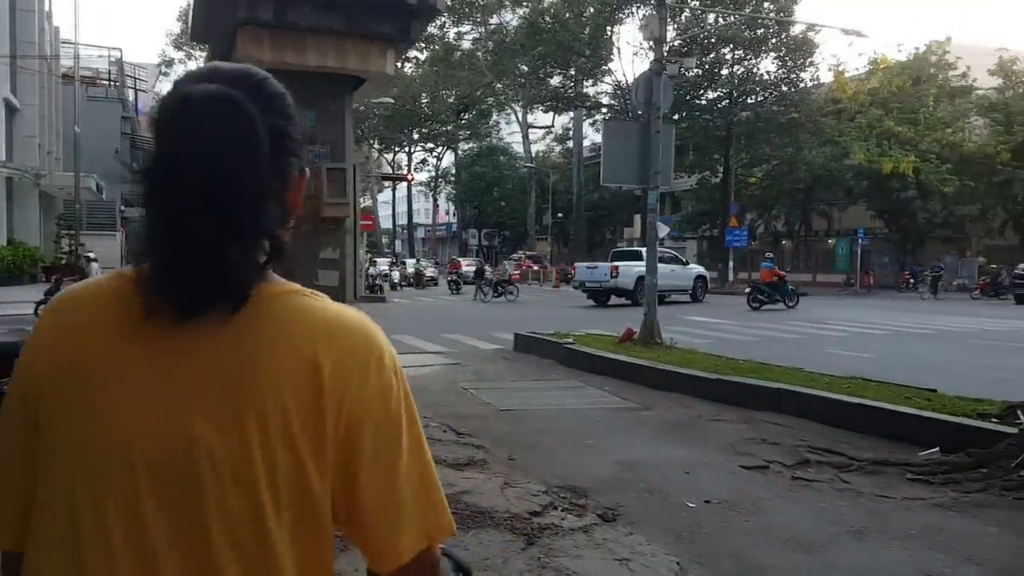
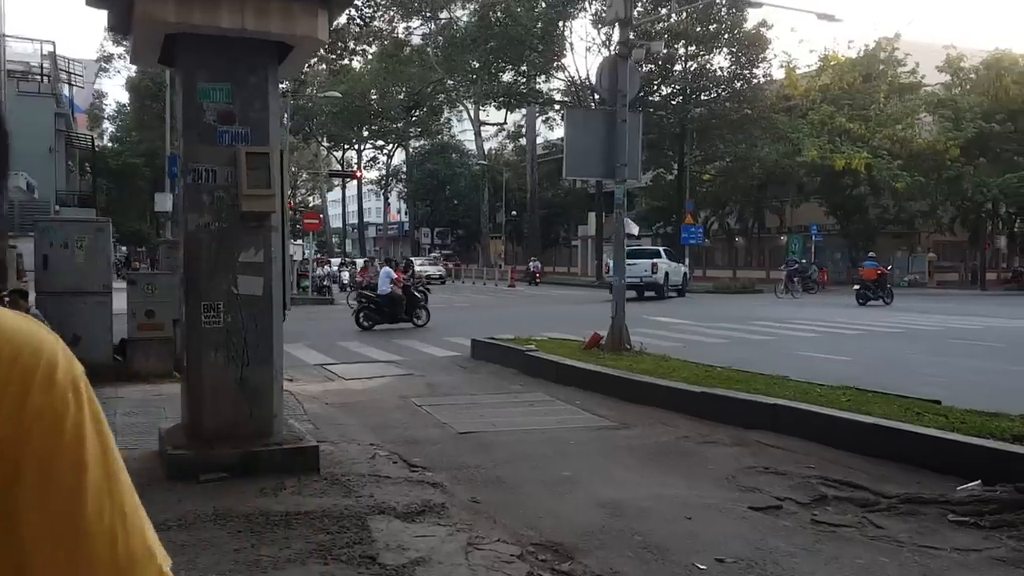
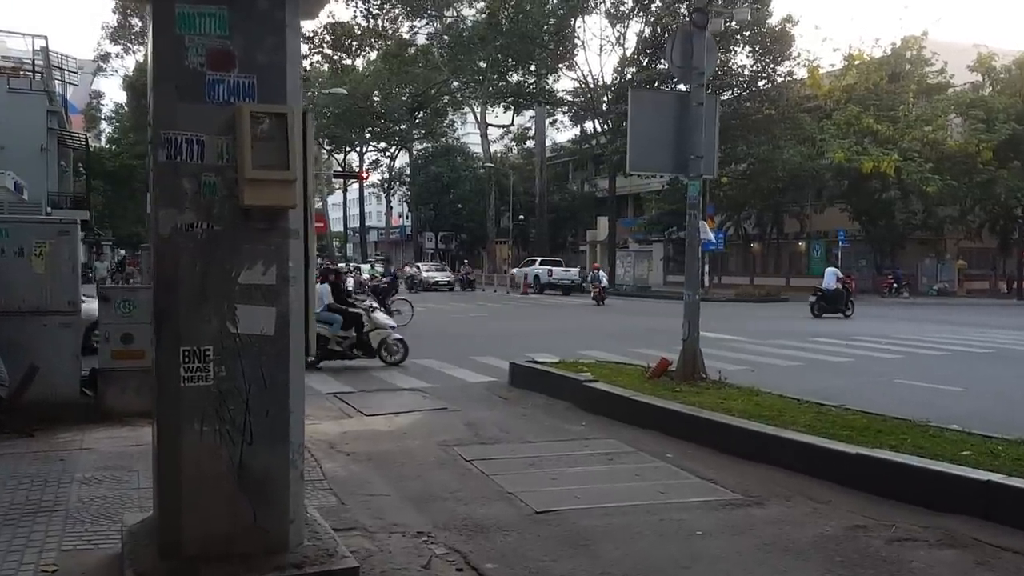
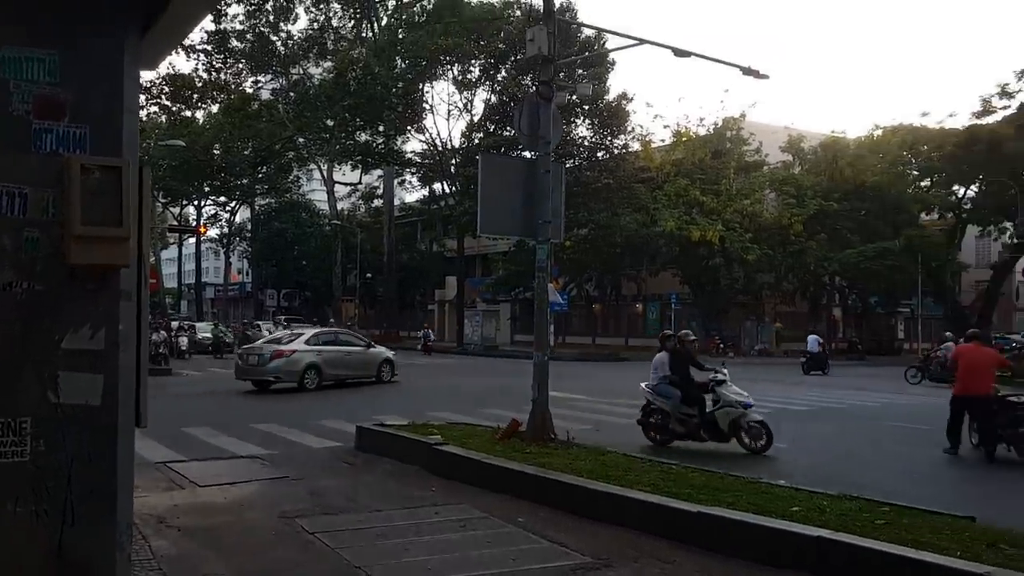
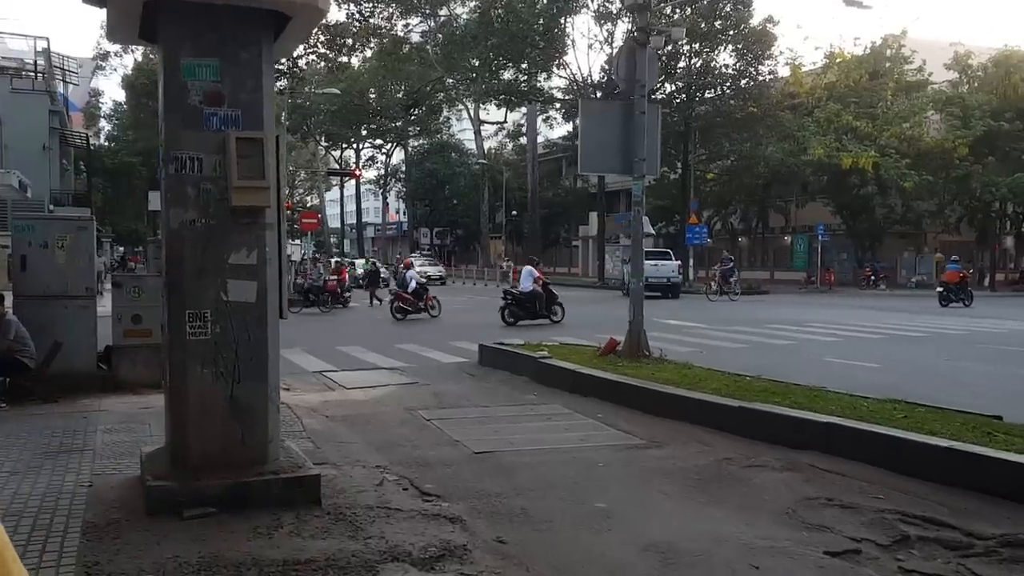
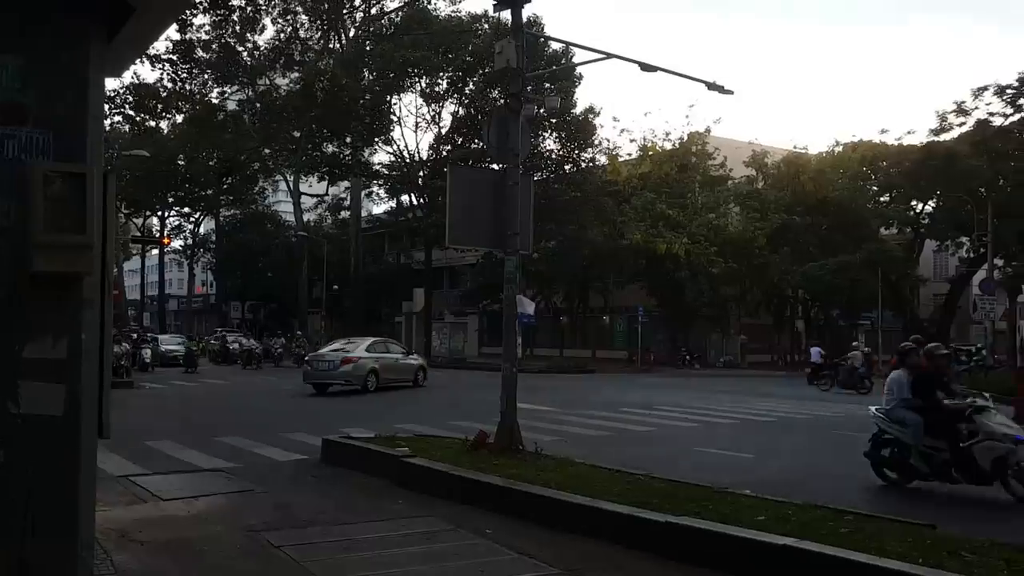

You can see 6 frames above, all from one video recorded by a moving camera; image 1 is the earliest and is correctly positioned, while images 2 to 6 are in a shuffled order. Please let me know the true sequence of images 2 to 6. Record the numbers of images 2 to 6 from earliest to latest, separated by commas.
2, 5, 3, 4, 6
